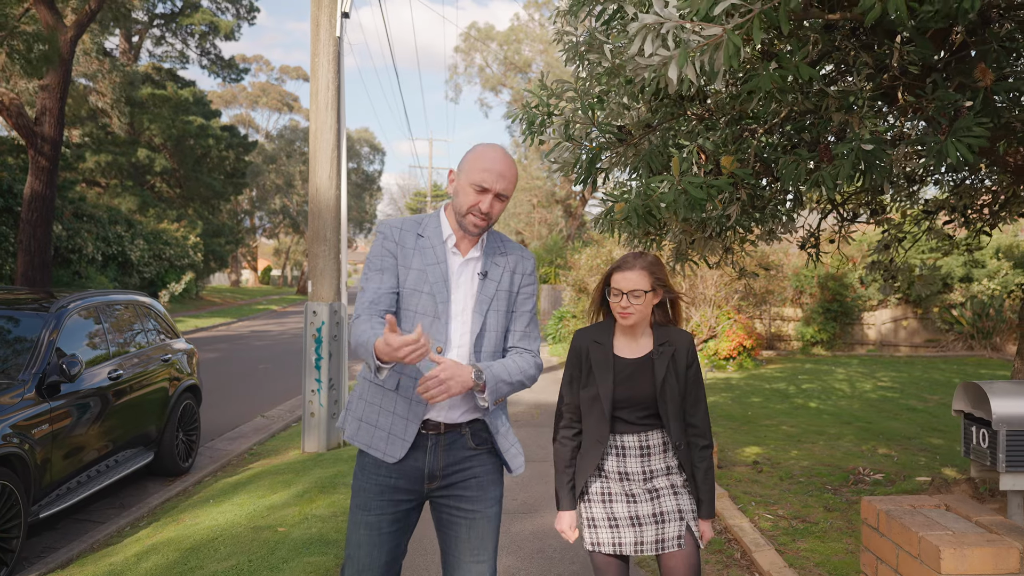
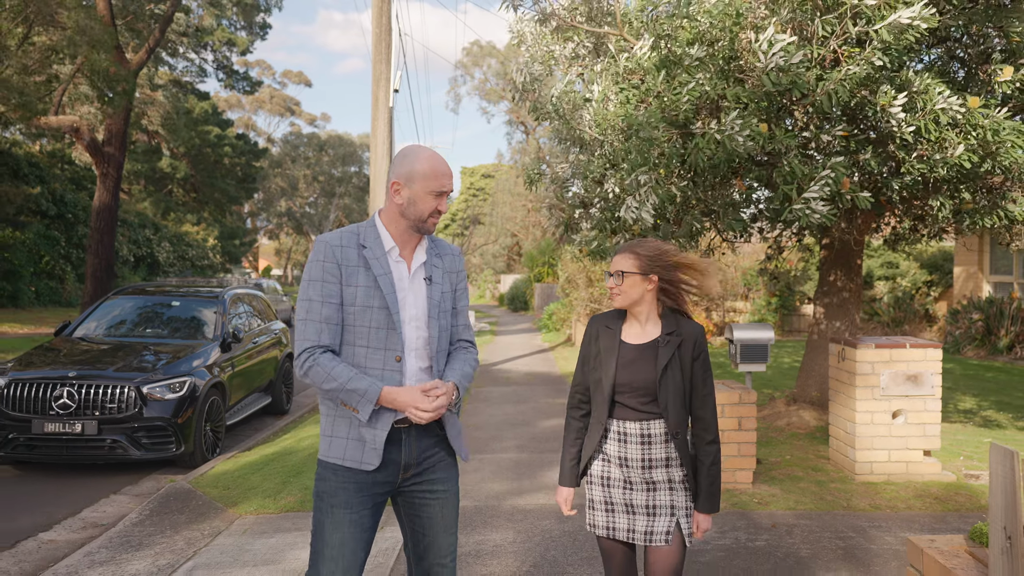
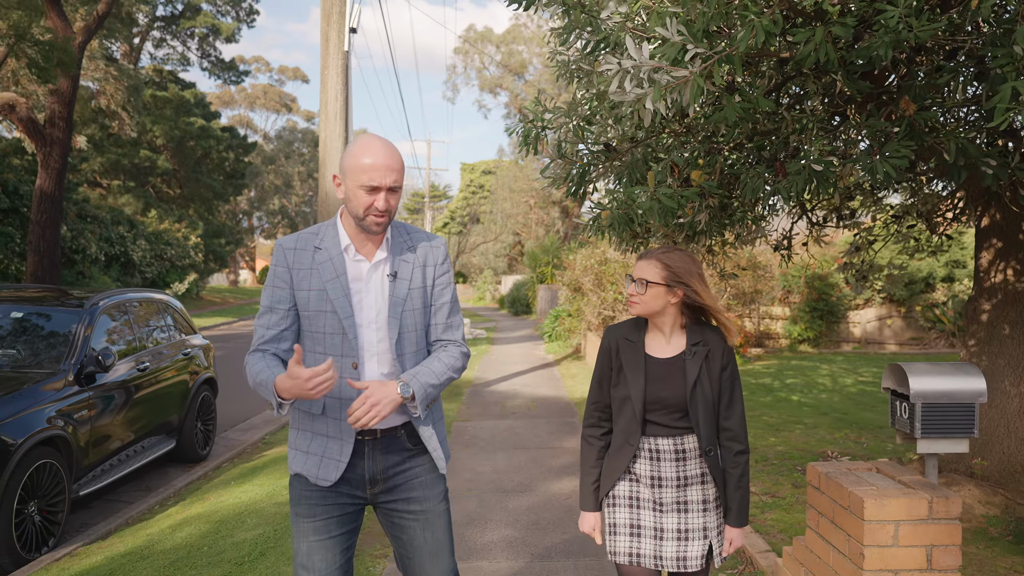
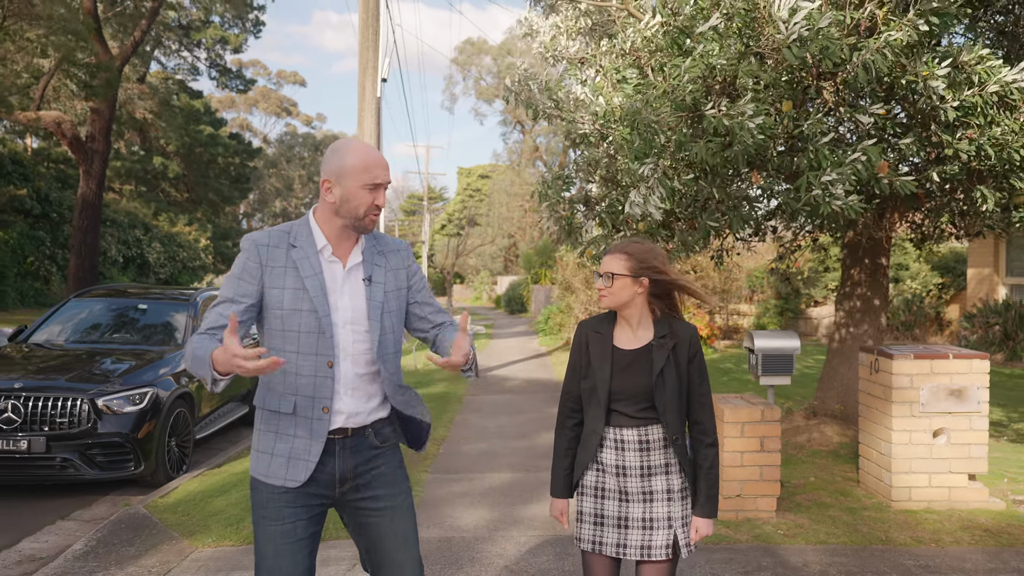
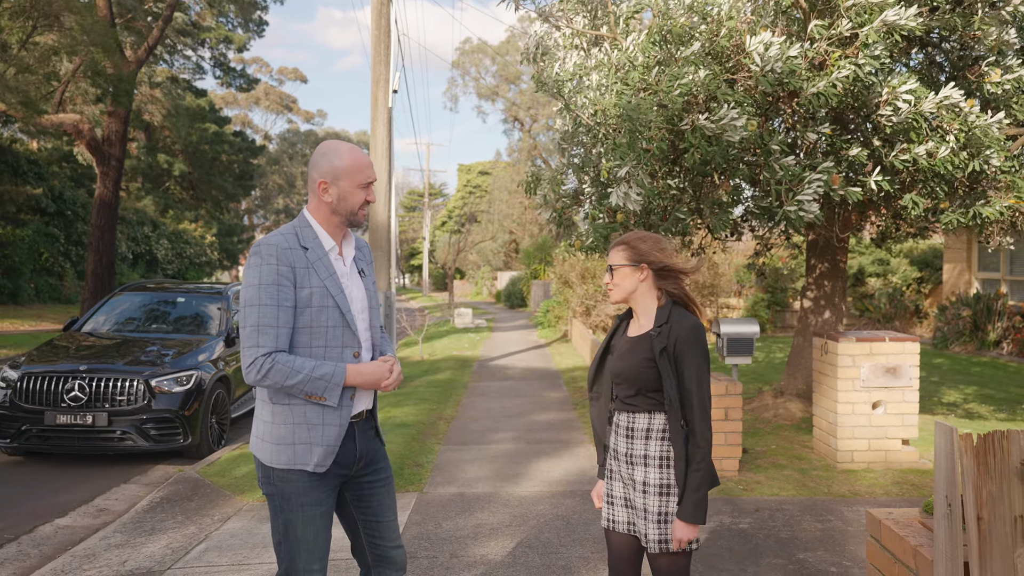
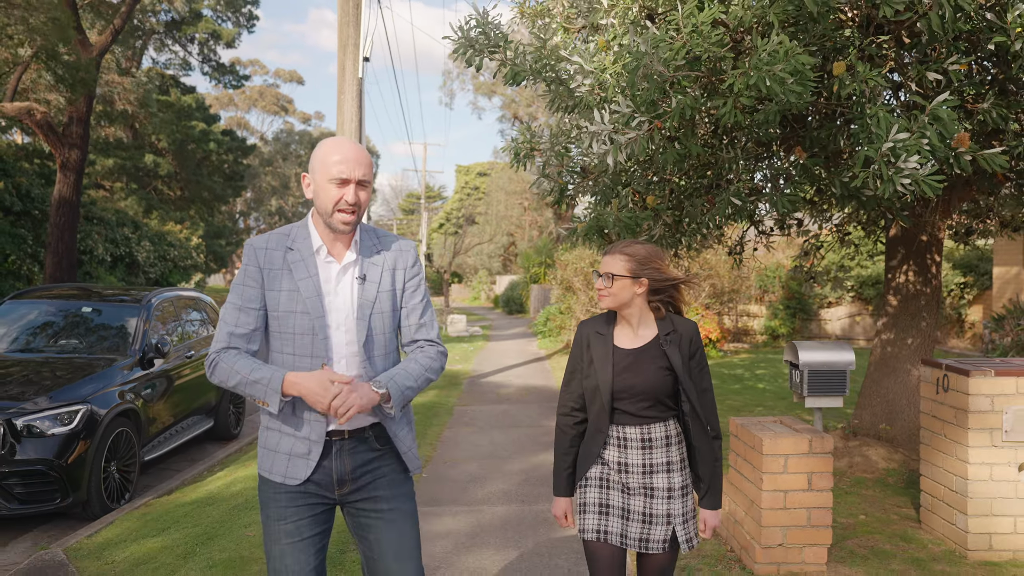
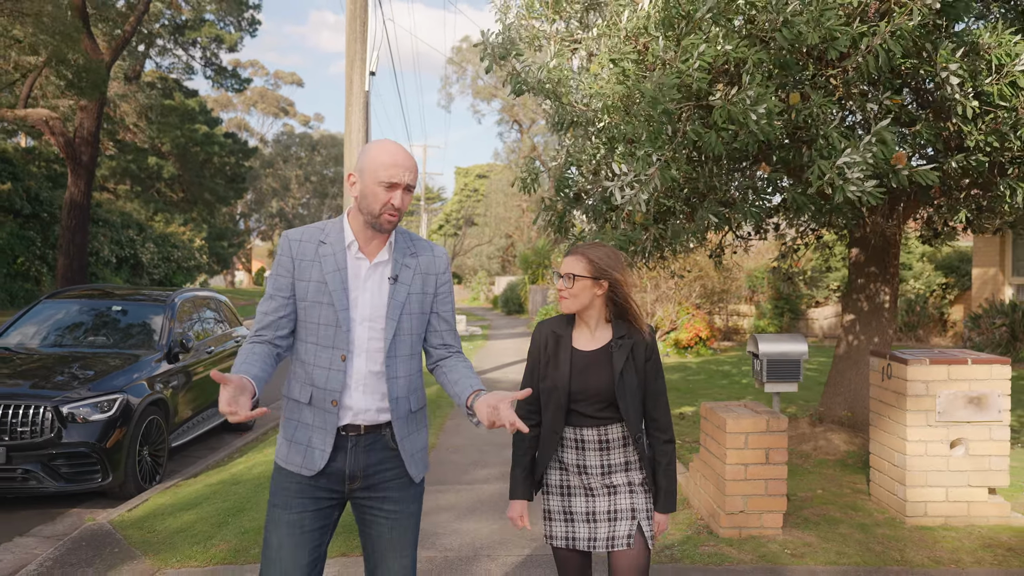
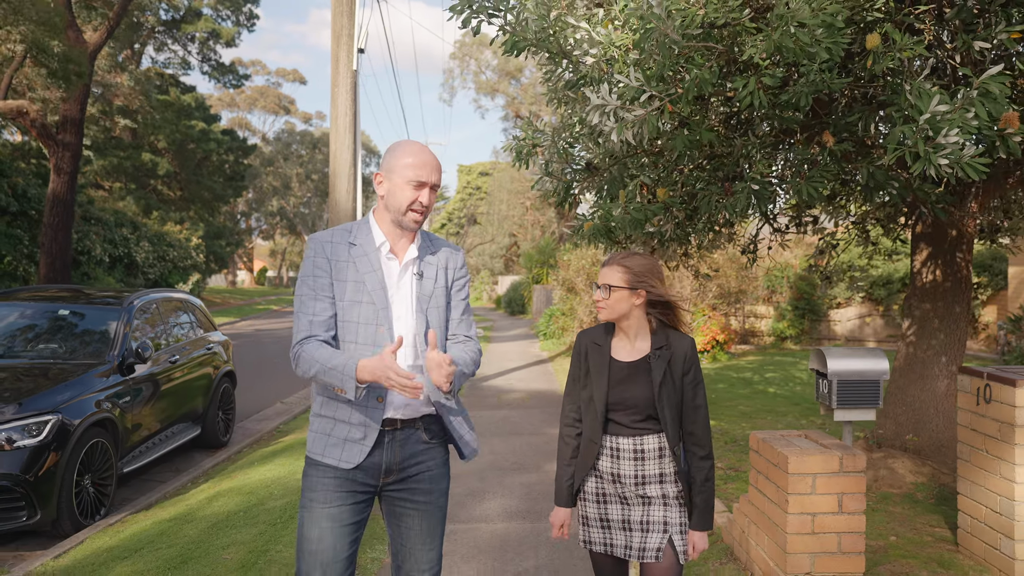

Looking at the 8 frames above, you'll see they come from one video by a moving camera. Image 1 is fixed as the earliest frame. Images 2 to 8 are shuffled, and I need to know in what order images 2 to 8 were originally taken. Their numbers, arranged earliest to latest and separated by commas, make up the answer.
3, 8, 6, 7, 4, 2, 5
